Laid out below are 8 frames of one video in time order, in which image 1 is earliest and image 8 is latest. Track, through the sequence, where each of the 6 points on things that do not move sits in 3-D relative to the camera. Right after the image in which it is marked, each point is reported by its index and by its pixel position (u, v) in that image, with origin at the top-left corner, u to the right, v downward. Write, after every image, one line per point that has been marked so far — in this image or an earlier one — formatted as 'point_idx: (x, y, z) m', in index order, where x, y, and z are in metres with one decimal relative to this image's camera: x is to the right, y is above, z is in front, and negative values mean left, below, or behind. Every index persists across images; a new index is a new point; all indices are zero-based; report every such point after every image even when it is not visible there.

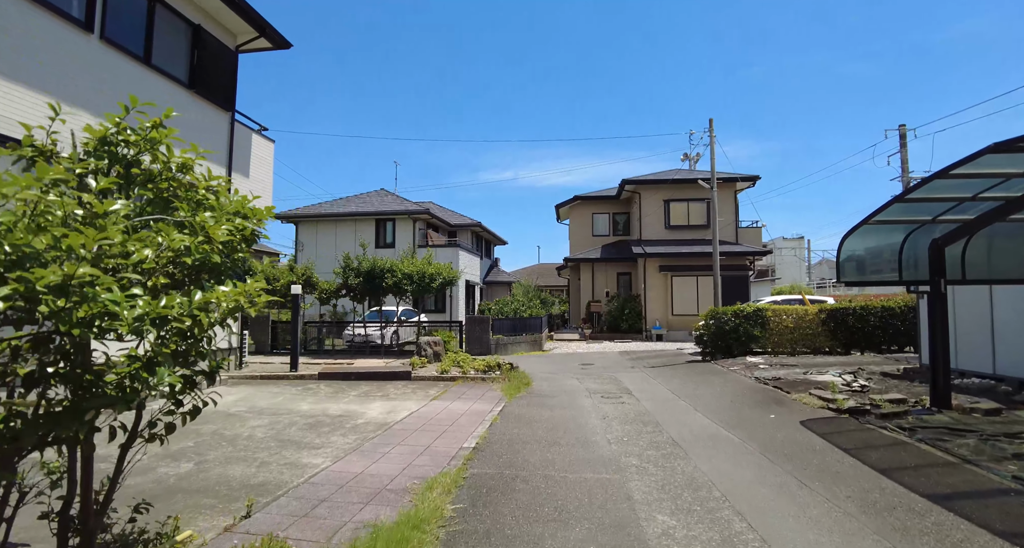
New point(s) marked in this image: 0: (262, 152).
0: (-5.7, +2.8, +12.5) m
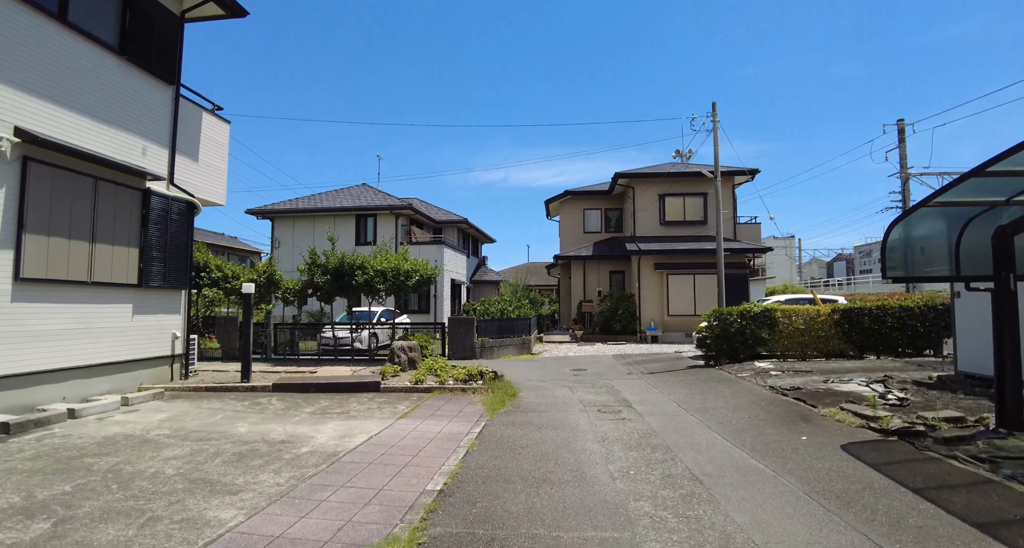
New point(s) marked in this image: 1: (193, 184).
0: (-6.0, +2.8, +11.1) m
1: (-6.1, +1.7, +10.4) m
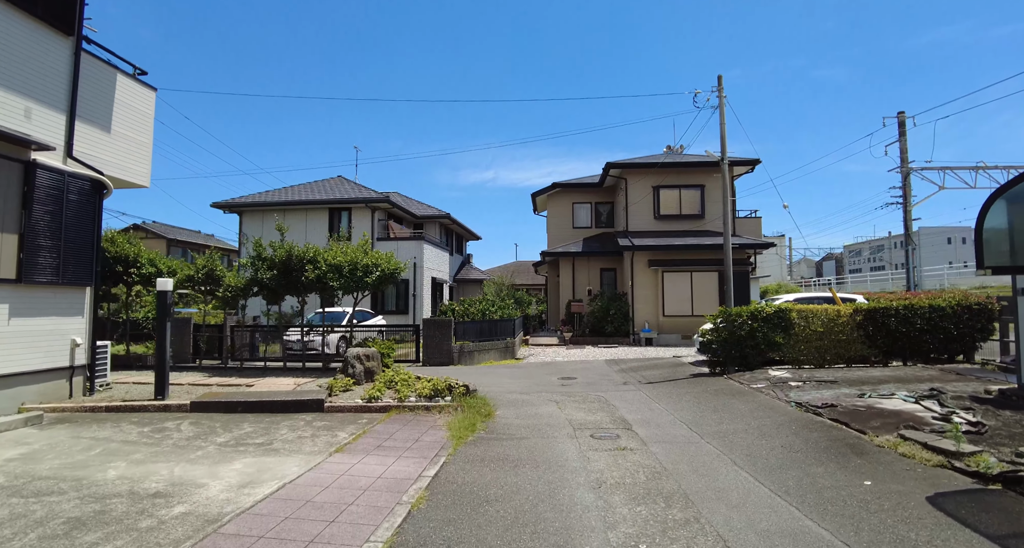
0: (-6.4, +2.9, +9.4) m
1: (-6.5, +1.8, +8.7) m
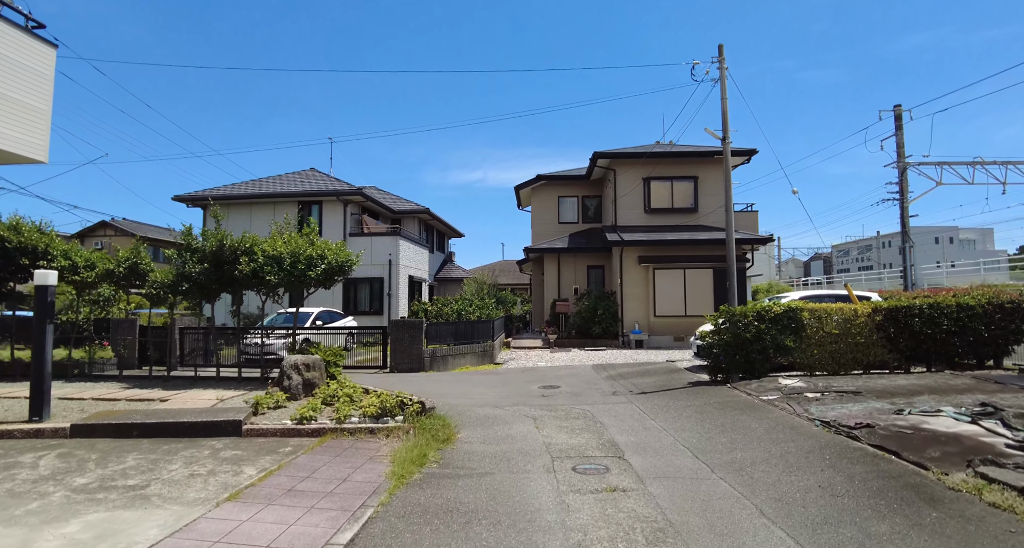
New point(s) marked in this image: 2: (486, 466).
0: (-6.8, +3.0, +7.8) m
1: (-6.9, +1.9, +7.1) m
2: (-0.3, -1.9, +5.4) m
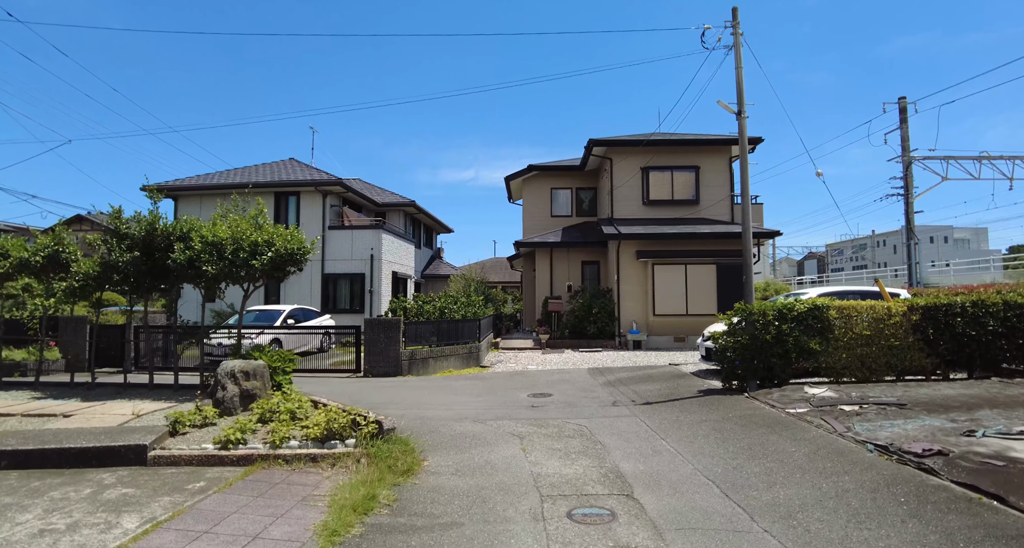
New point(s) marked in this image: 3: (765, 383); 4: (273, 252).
0: (-7.0, +3.2, +6.4) m
1: (-7.1, +2.1, +5.7) m
2: (-0.4, -1.8, +4.1) m
3: (+3.9, -1.7, +8.4) m
4: (-3.2, +0.3, +7.3) m
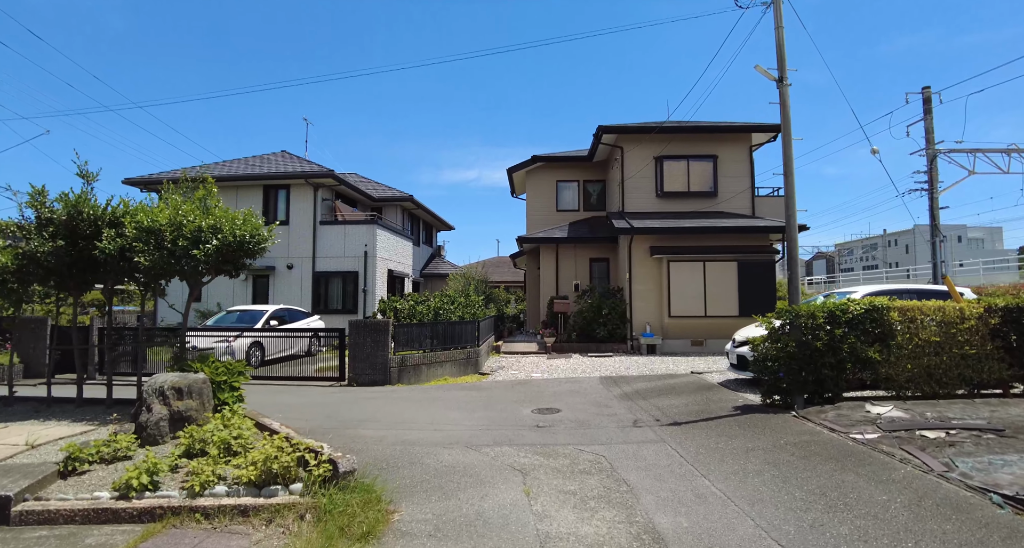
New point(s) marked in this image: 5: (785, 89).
0: (-7.0, +3.3, +5.2) m
1: (-7.1, +2.1, +4.4) m
2: (-0.4, -1.7, +2.8) m
3: (+3.9, -1.6, +7.1) m
4: (-3.2, +0.4, +6.0) m
5: (+3.8, +2.6, +7.7) m
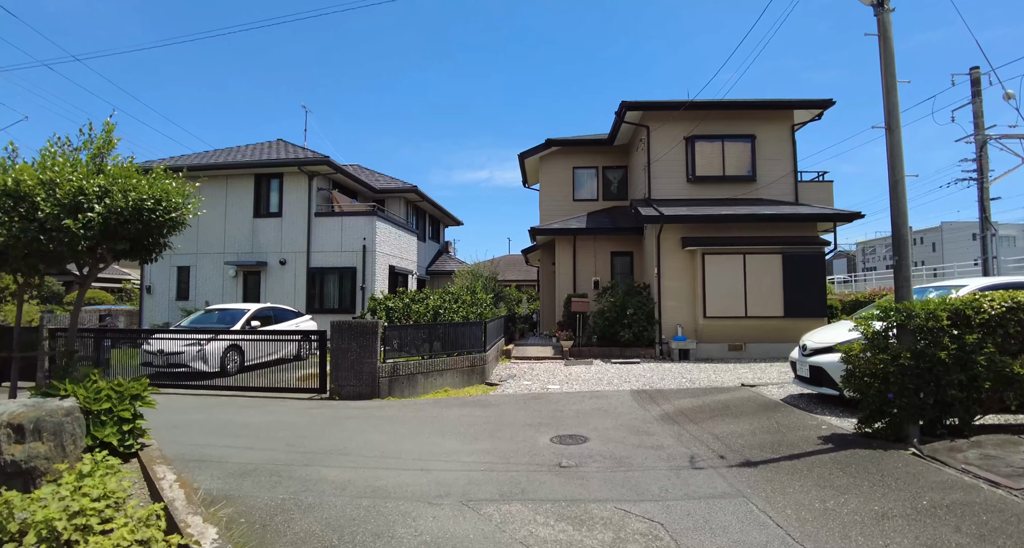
0: (-6.9, +3.4, +3.5) m
1: (-7.0, +2.3, +2.8) m
2: (-0.4, -1.6, +1.0) m
3: (+4.0, -1.5, +5.2) m
4: (-3.1, +0.5, +4.3) m
5: (+4.0, +2.7, +5.8) m
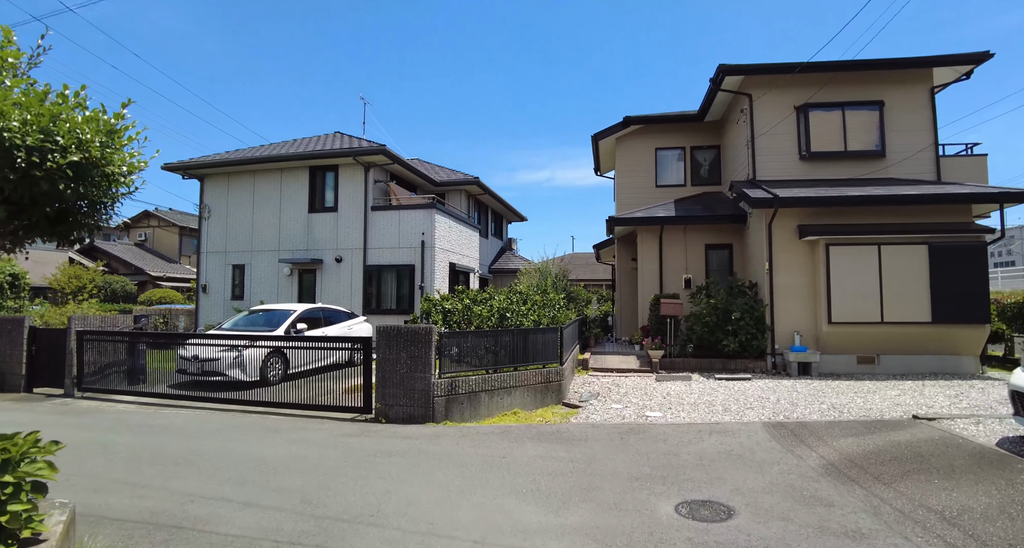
0: (-6.4, +3.5, +2.4) m
1: (-6.5, +2.3, +1.6) m
2: (-0.2, -1.5, -0.9) m
3: (+4.7, -1.4, +2.8) m
4: (-2.5, +0.6, +2.7) m
5: (+4.7, +2.8, +3.4) m
